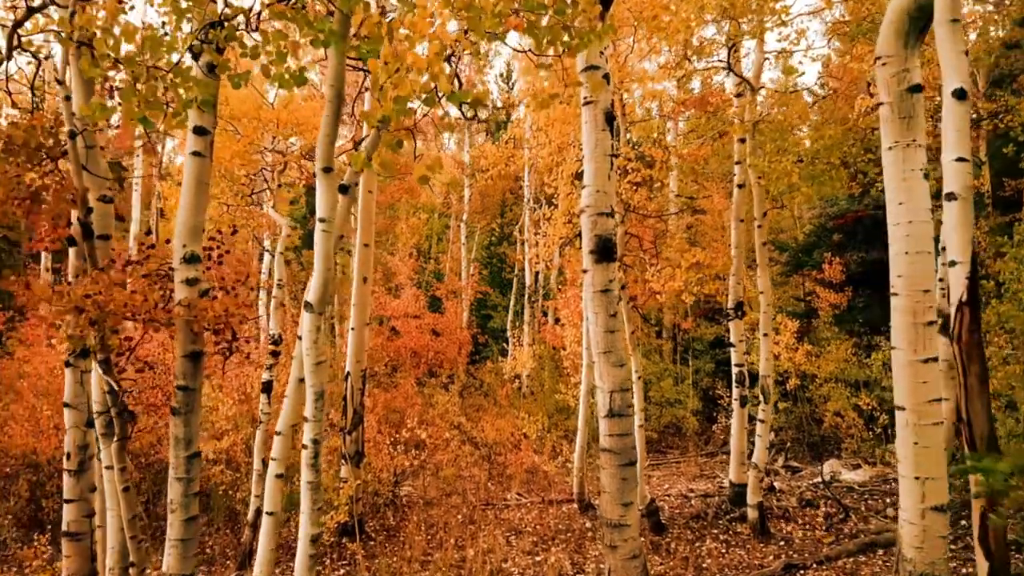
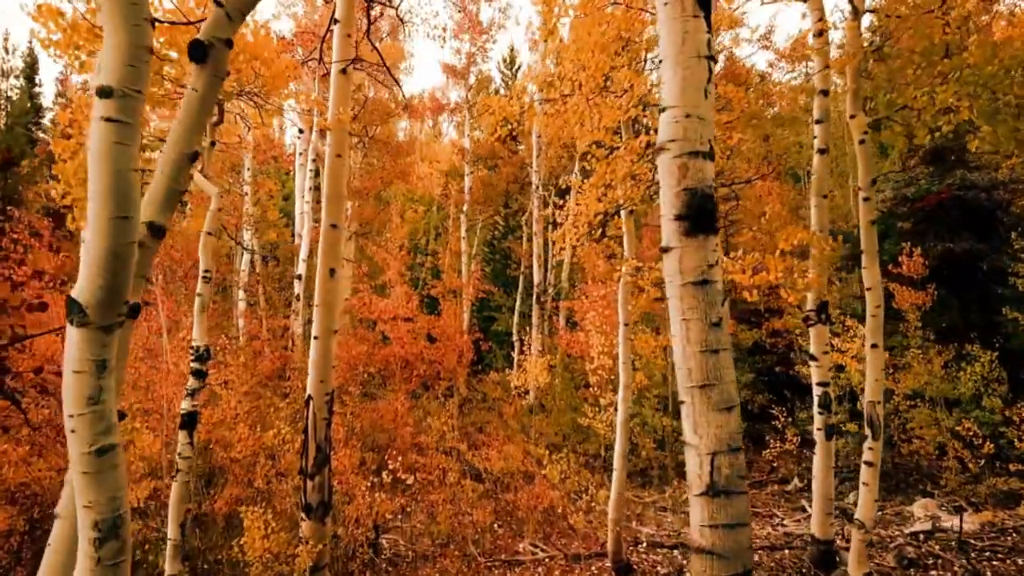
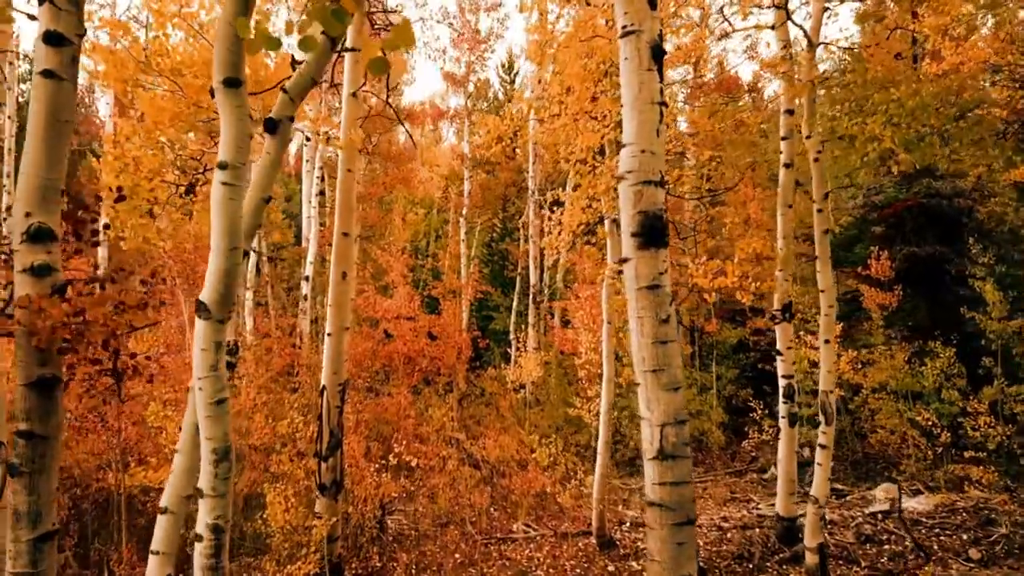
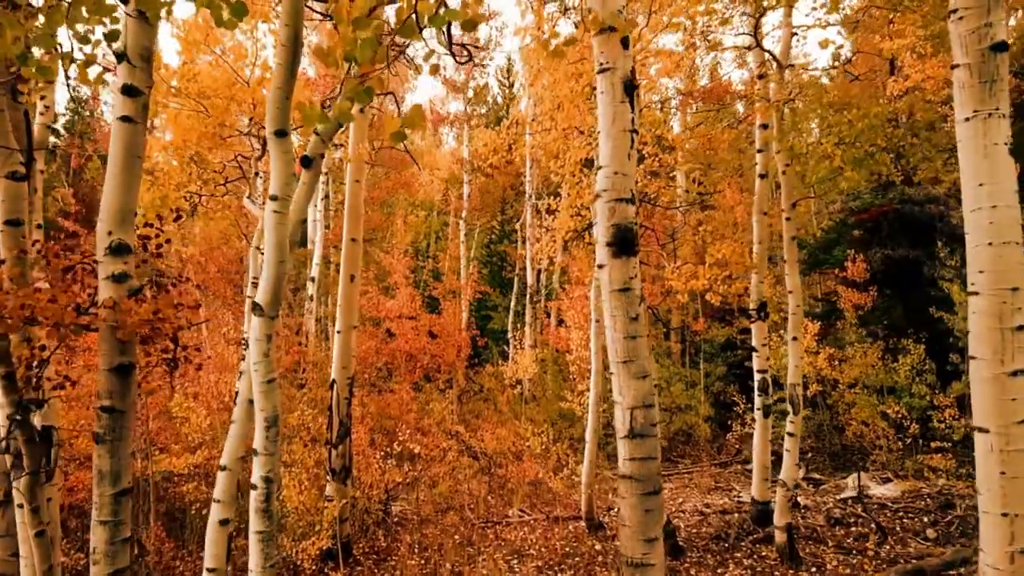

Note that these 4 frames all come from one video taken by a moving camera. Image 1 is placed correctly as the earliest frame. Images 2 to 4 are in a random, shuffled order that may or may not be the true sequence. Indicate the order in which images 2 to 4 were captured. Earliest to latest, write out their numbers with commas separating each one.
4, 3, 2
